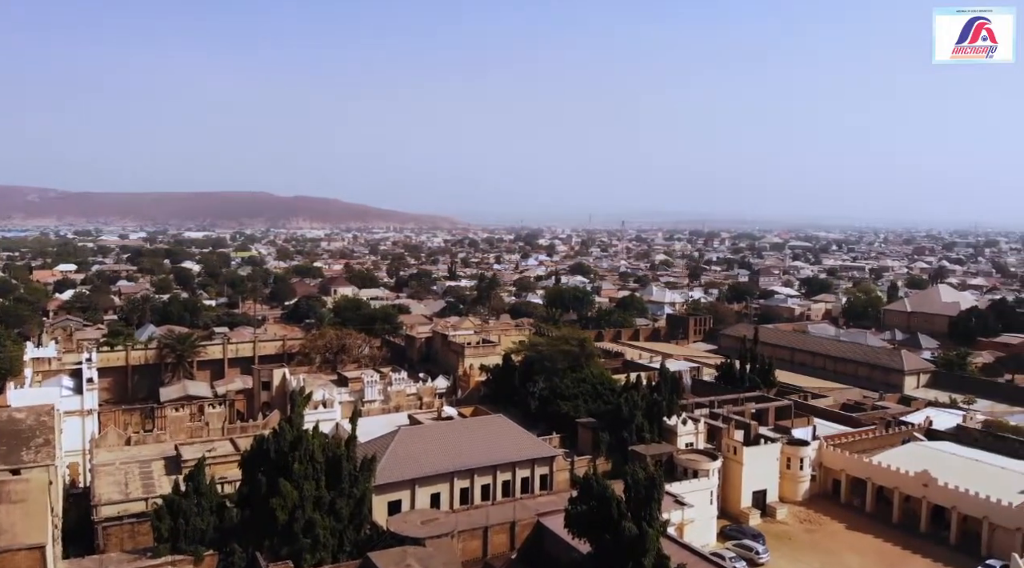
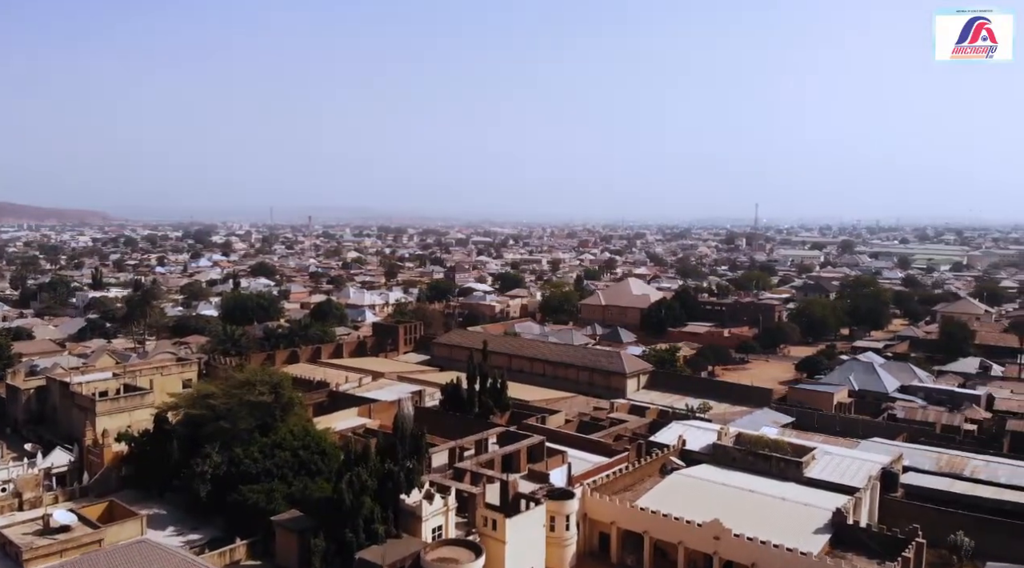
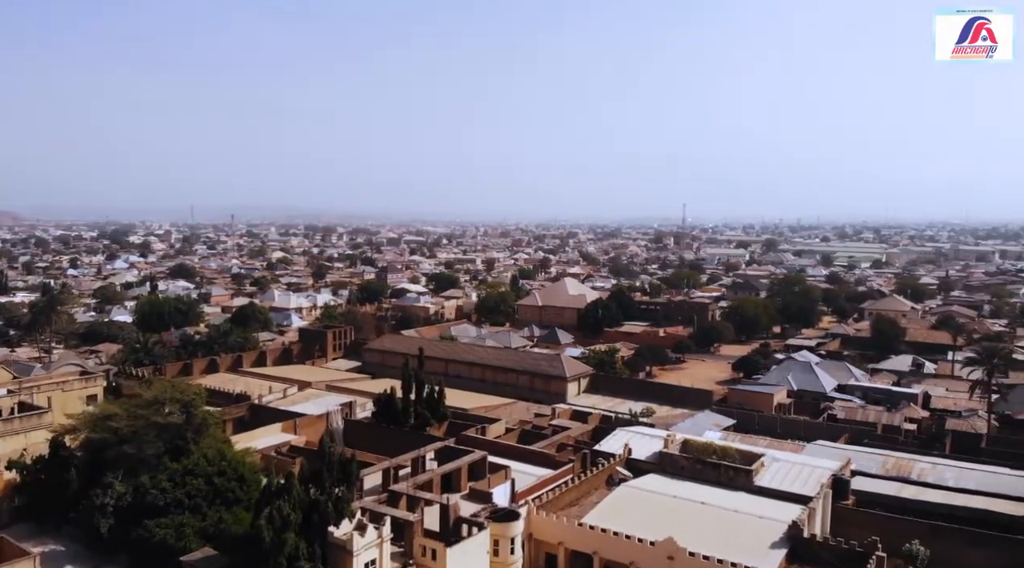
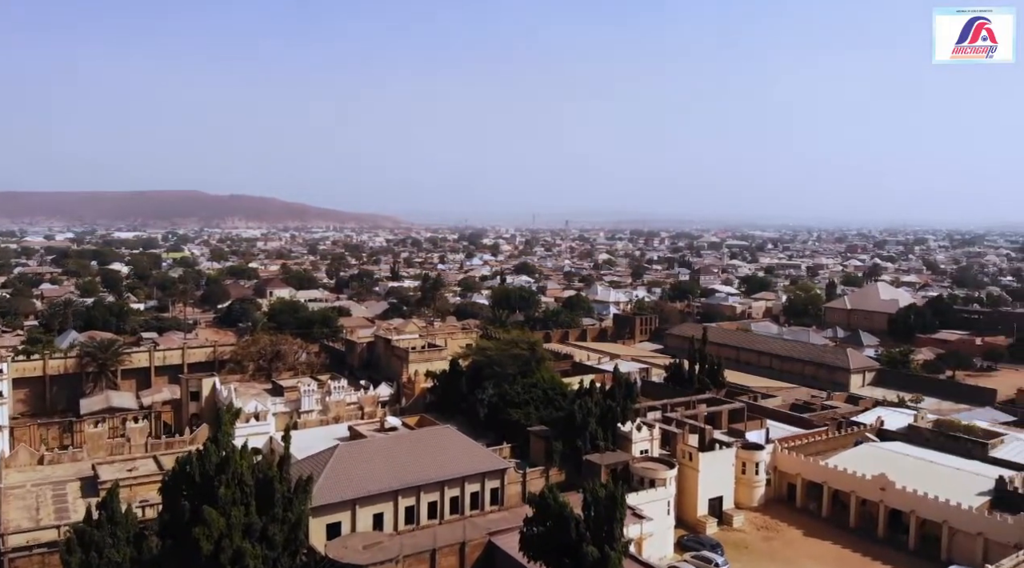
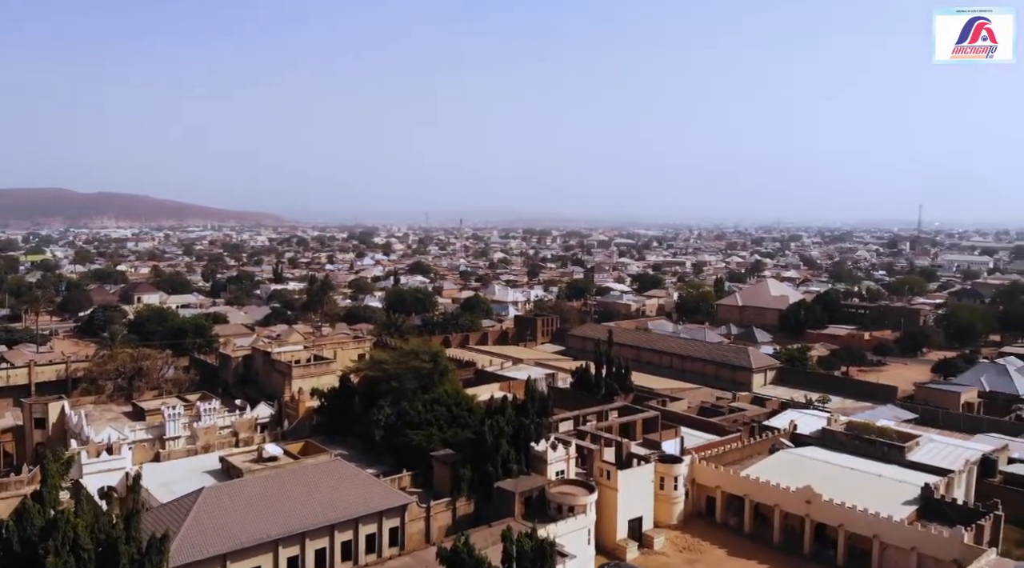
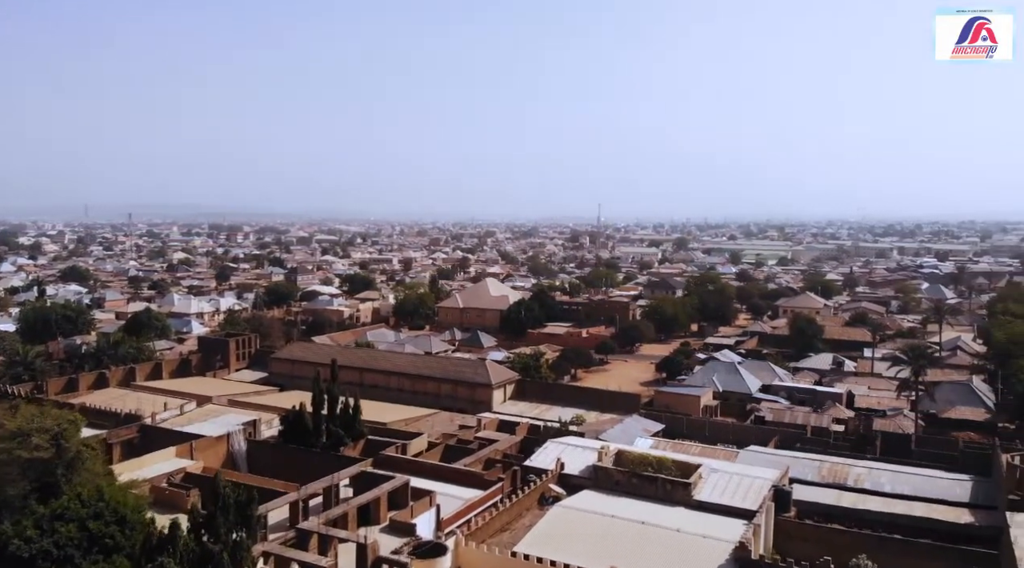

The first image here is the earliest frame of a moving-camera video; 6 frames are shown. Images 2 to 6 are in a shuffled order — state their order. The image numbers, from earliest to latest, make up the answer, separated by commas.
4, 5, 2, 3, 6
